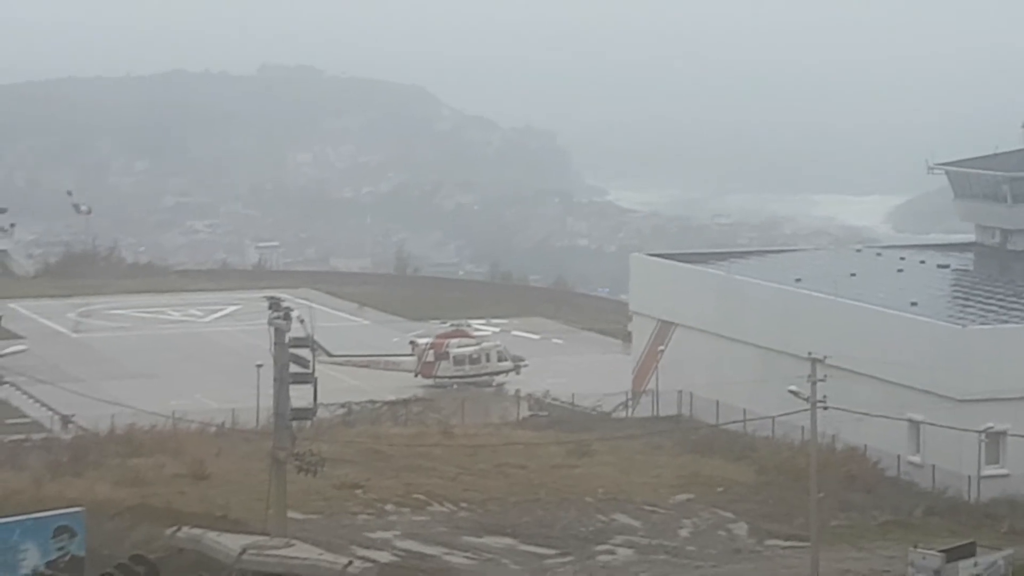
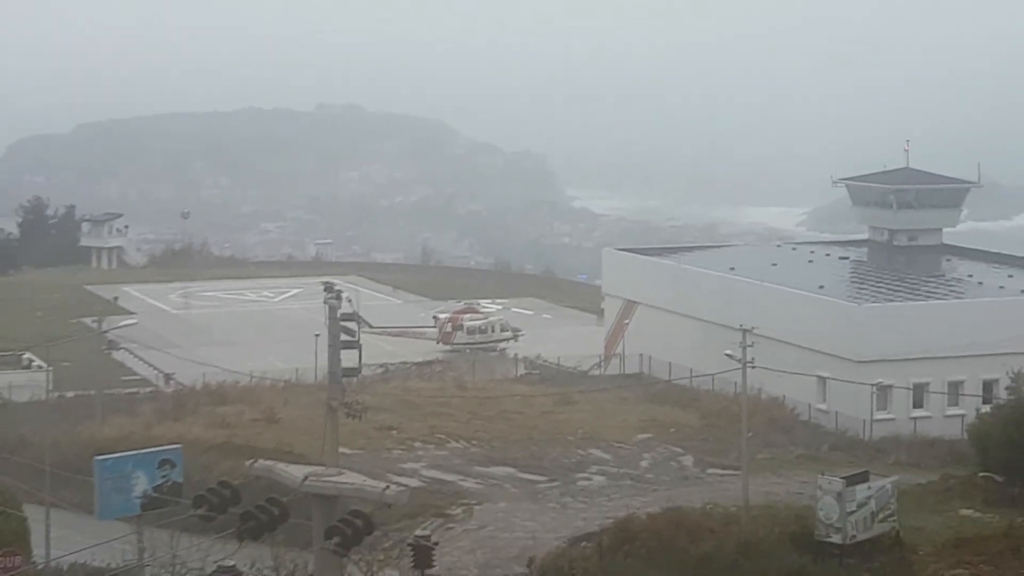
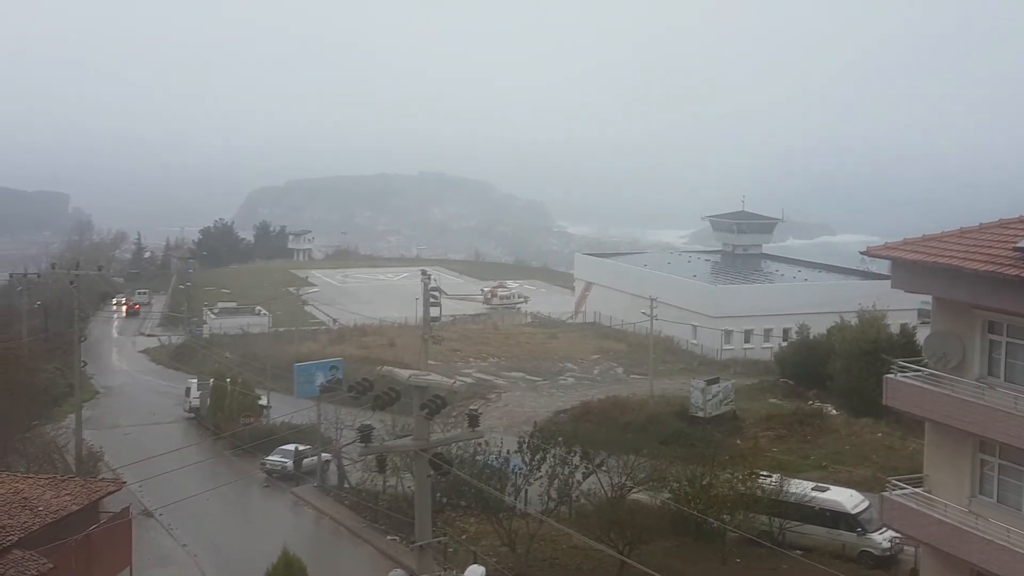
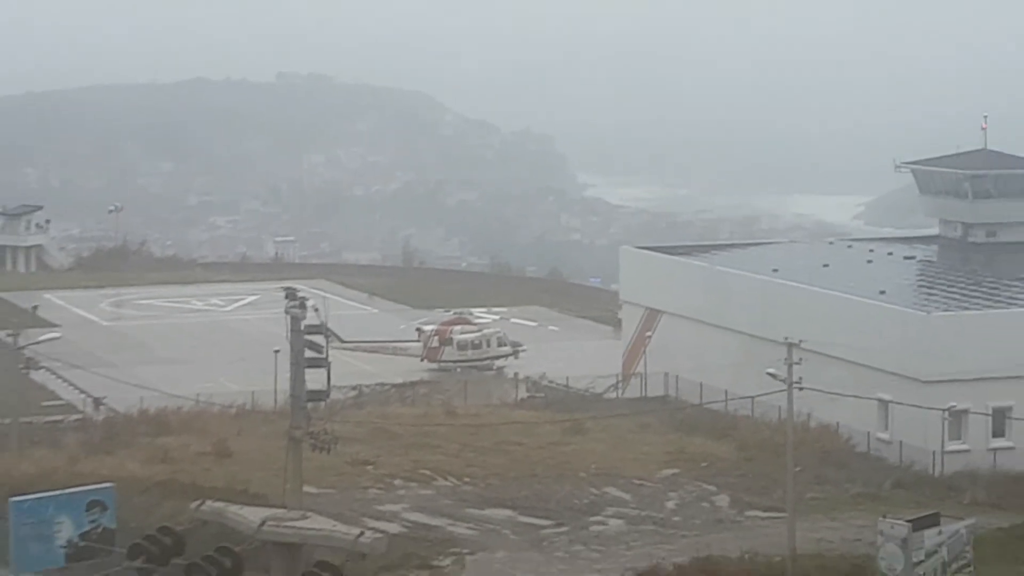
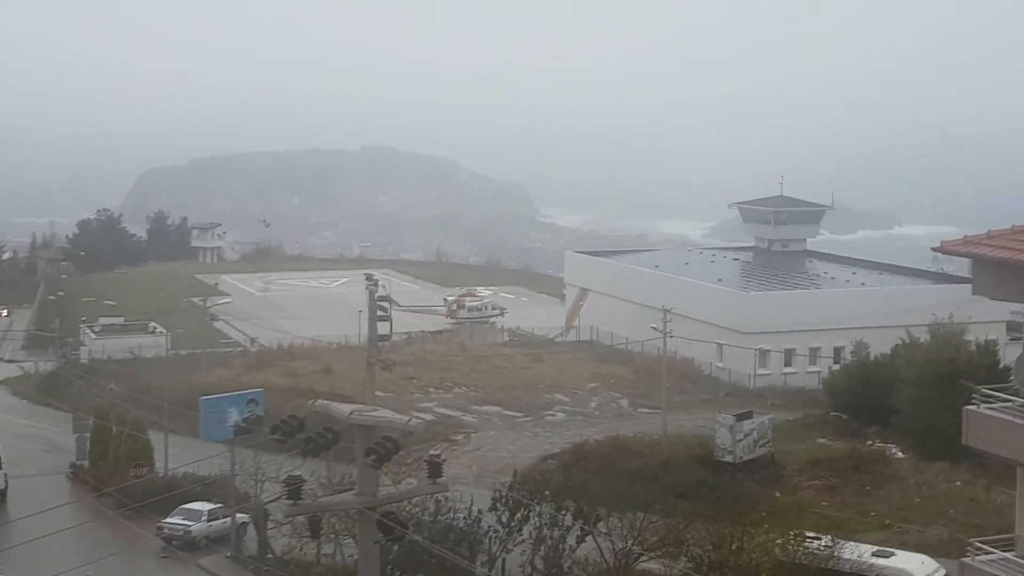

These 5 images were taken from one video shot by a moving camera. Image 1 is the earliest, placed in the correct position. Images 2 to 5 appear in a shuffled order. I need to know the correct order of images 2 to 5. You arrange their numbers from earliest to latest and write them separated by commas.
4, 2, 5, 3
